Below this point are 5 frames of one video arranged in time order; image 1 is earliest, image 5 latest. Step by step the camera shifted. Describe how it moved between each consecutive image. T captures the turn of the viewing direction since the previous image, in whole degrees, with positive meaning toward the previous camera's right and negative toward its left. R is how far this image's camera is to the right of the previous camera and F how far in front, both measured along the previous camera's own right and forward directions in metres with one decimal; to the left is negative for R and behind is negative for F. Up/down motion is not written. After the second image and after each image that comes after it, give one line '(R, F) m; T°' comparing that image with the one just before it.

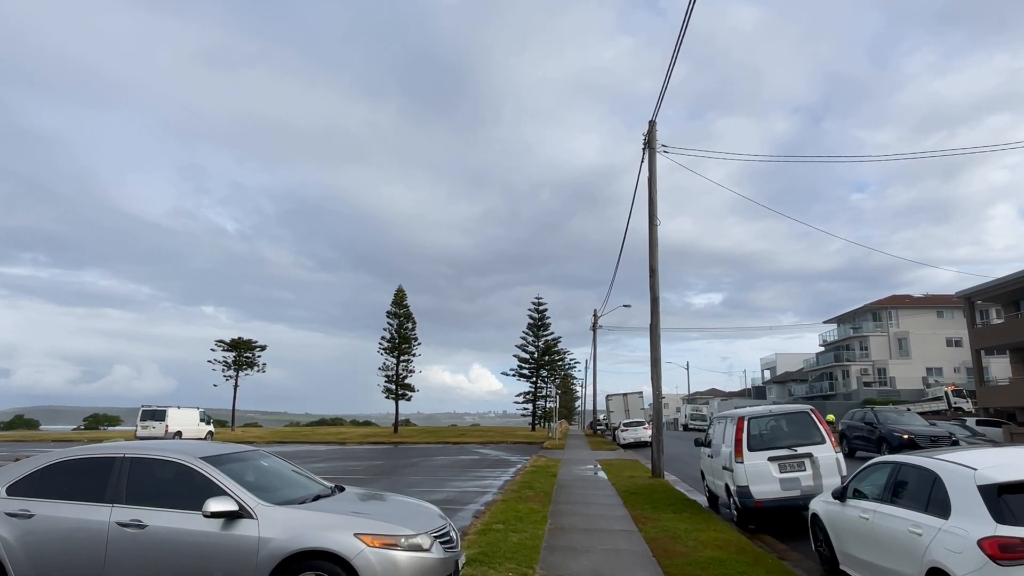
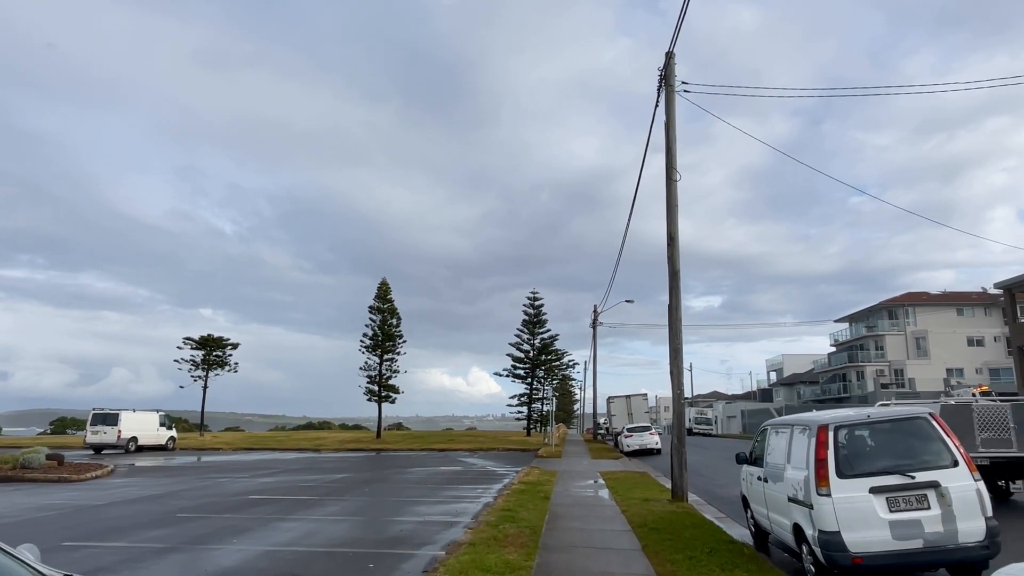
(+0.3, +3.6) m; 0°
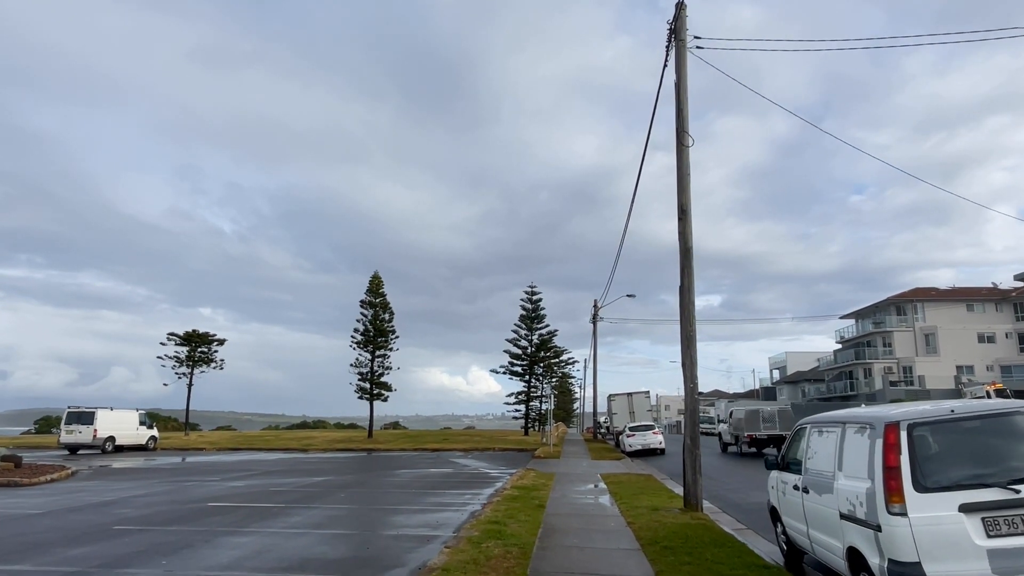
(+0.2, +1.6) m; 0°
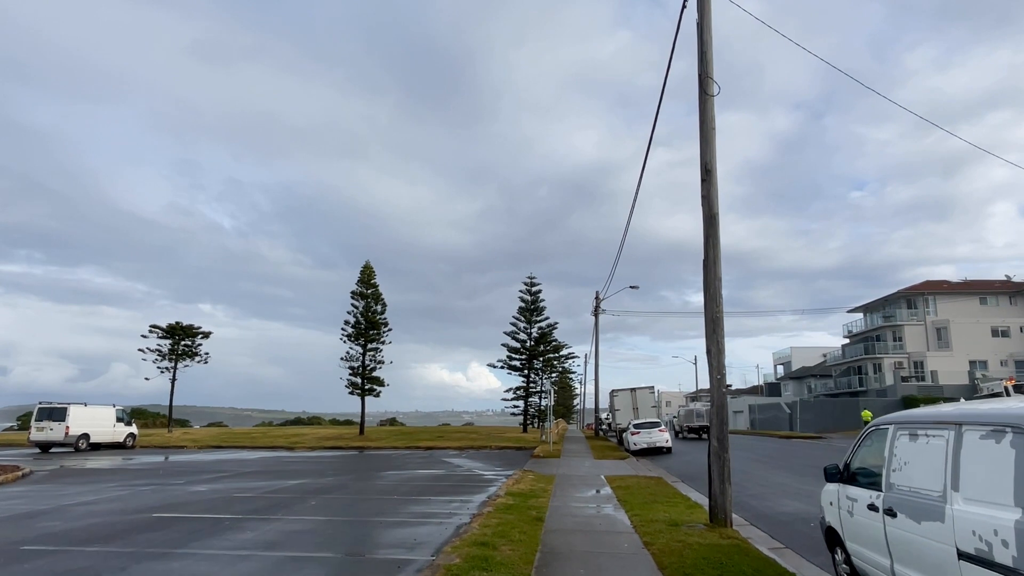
(+0.1, +1.8) m; 0°
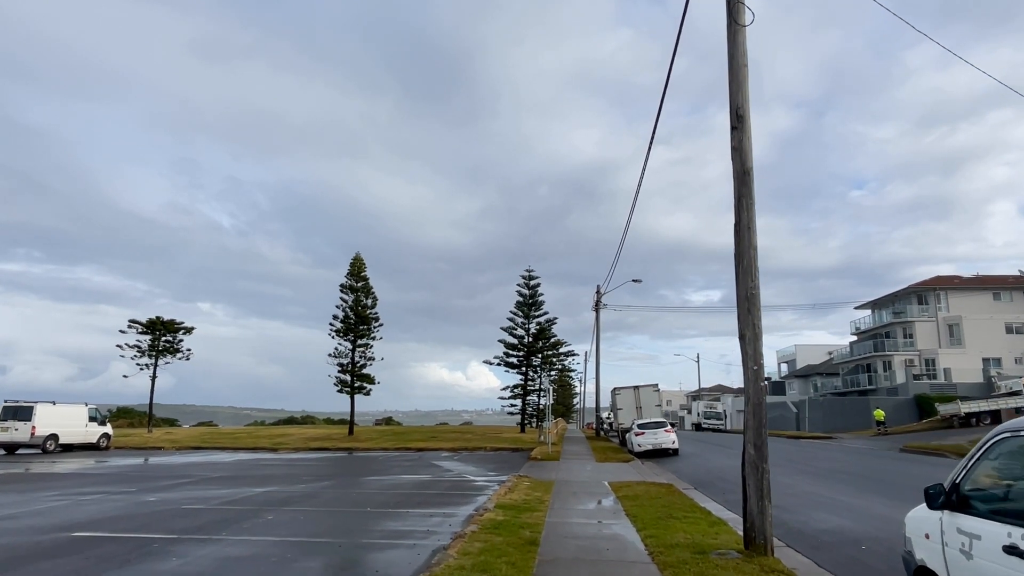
(+0.1, +1.9) m; 0°
